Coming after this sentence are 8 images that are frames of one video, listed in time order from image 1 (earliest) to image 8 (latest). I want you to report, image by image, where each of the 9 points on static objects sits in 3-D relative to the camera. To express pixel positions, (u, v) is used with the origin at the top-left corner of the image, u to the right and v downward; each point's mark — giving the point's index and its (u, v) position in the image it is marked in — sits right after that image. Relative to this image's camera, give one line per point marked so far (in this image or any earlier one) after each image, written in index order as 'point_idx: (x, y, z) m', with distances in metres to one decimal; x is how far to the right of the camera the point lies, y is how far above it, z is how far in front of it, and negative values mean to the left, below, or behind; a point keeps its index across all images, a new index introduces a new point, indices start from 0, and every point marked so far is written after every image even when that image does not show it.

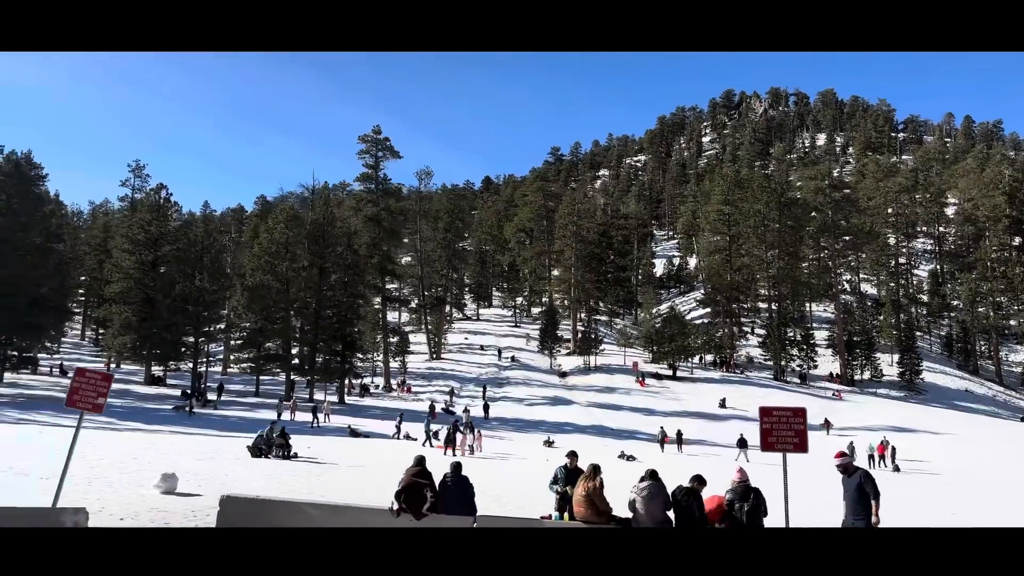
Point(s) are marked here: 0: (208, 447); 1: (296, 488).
0: (-5.4, -2.9, +14.5) m
1: (-2.5, -2.5, +10.1) m
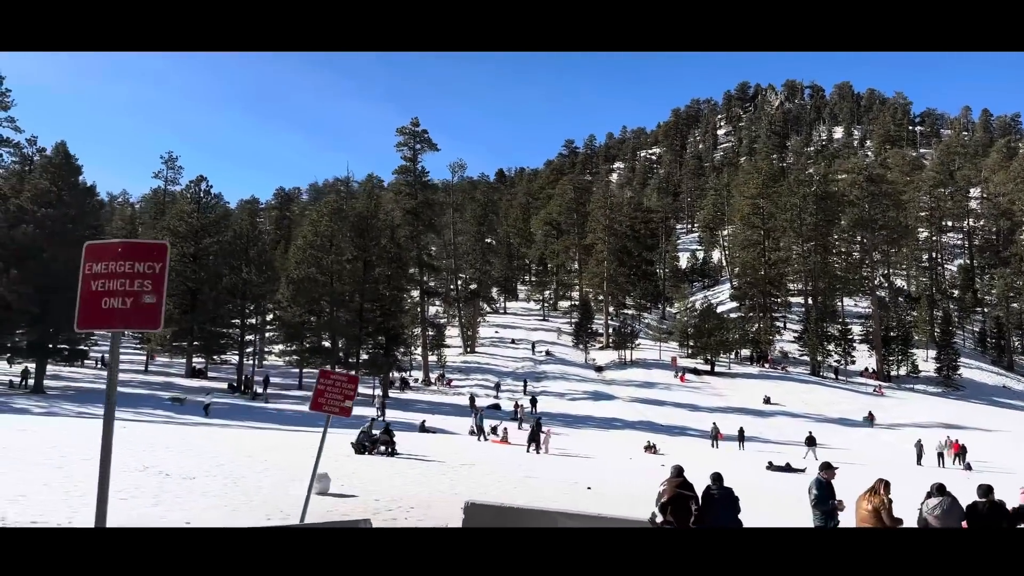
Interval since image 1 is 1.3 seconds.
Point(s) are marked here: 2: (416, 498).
0: (-3.7, -2.8, +14.4) m
1: (-0.8, -2.5, +10.0) m
2: (-1.0, -2.3, +8.8) m
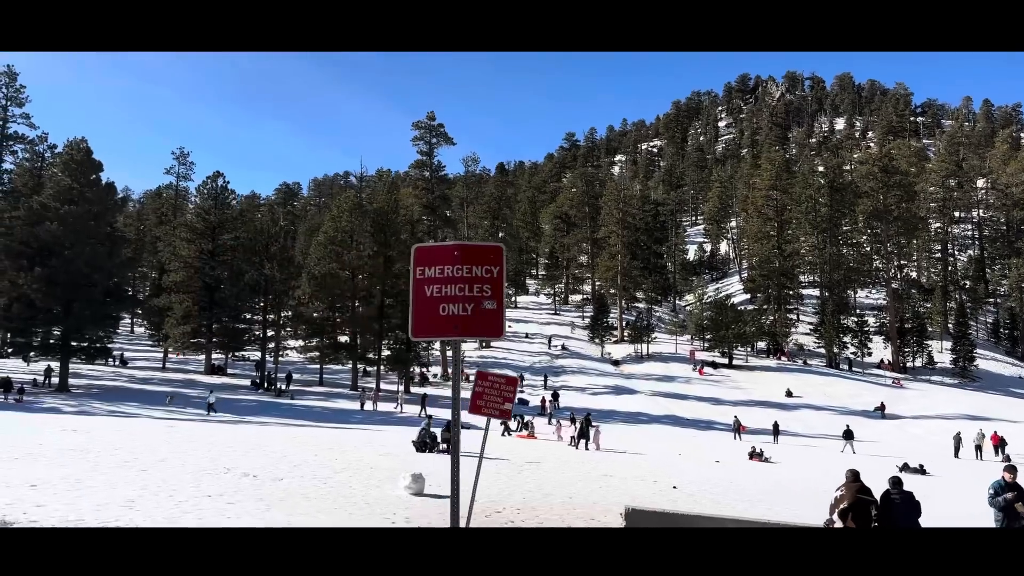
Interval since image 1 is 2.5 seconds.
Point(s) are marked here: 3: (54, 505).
0: (-2.6, -2.8, +14.3) m
1: (+0.3, -2.4, +9.8) m
2: (0.0, -2.3, +8.7) m
3: (-3.8, -1.8, +6.7) m
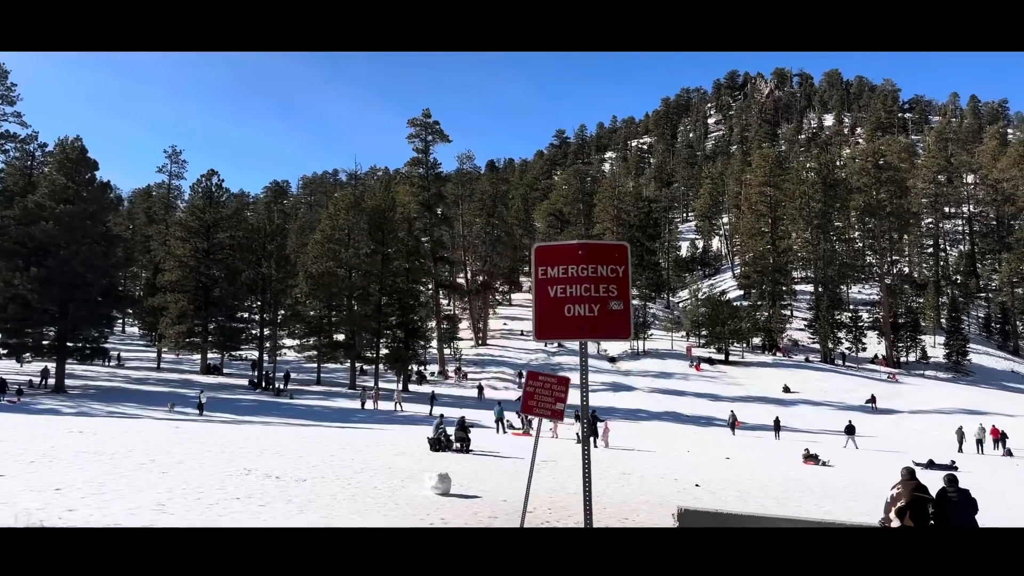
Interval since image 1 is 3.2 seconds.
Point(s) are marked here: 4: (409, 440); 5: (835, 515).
0: (-2.4, -2.7, +14.2) m
1: (+0.5, -2.4, +9.8) m
2: (+0.3, -2.3, +8.6) m
3: (-3.5, -1.8, +6.6) m
4: (-1.9, -2.9, +15.5) m
5: (+3.7, -2.6, +9.2) m
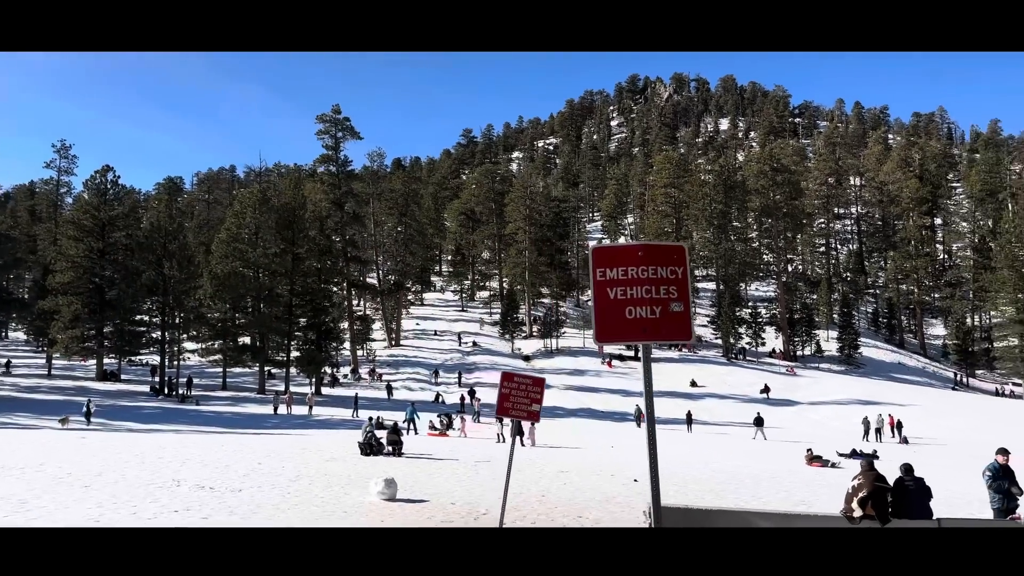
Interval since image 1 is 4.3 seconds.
0: (-3.6, -2.7, +13.8) m
1: (-0.2, -2.4, +9.7) m
2: (-0.3, -2.3, +8.6) m
3: (-3.8, -1.8, +6.1) m
4: (-3.3, -2.9, +15.1) m
5: (+3.0, -2.5, +9.5) m
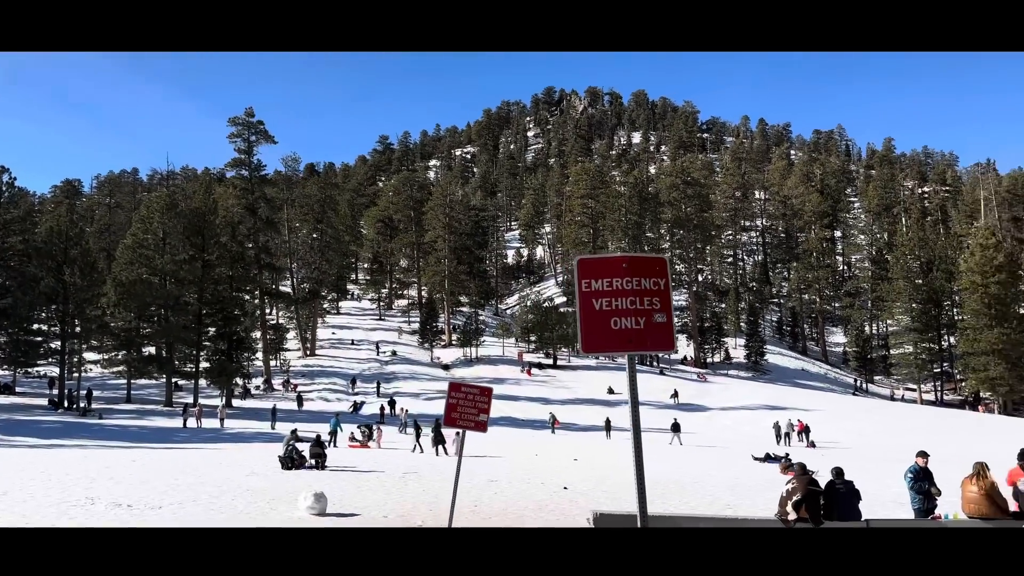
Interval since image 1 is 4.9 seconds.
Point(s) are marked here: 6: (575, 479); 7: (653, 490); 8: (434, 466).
0: (-4.8, -2.9, +13.3) m
1: (-1.0, -2.5, +9.6) m
2: (-1.0, -2.4, +8.5) m
3: (-4.2, -1.9, +5.7) m
4: (-4.6, -3.1, +14.7) m
5: (+2.2, -2.7, +9.7) m
6: (+1.0, -3.0, +12.7) m
7: (+2.0, -2.9, +11.7) m
8: (-1.3, -3.0, +13.8) m
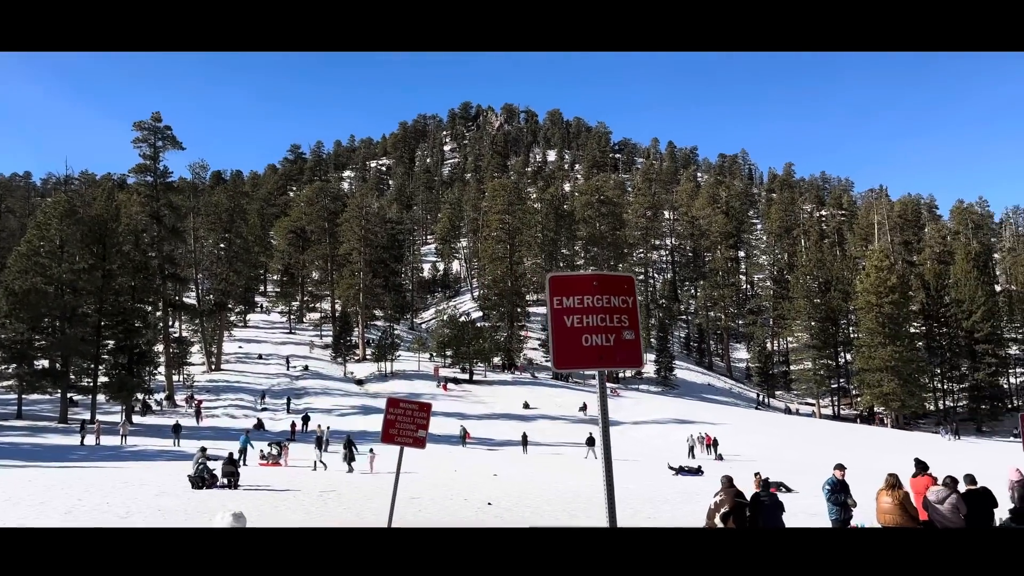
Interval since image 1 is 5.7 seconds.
0: (-6.0, -3.1, +12.7) m
1: (-1.9, -2.7, +9.5) m
2: (-1.7, -2.5, +8.3) m
3: (-4.6, -1.9, +5.2) m
4: (-6.0, -3.3, +14.1) m
5: (+1.3, -2.9, +9.9) m
6: (-0.2, -3.2, +12.7) m
7: (+0.9, -3.2, +11.9) m
8: (-2.6, -3.2, +13.5) m
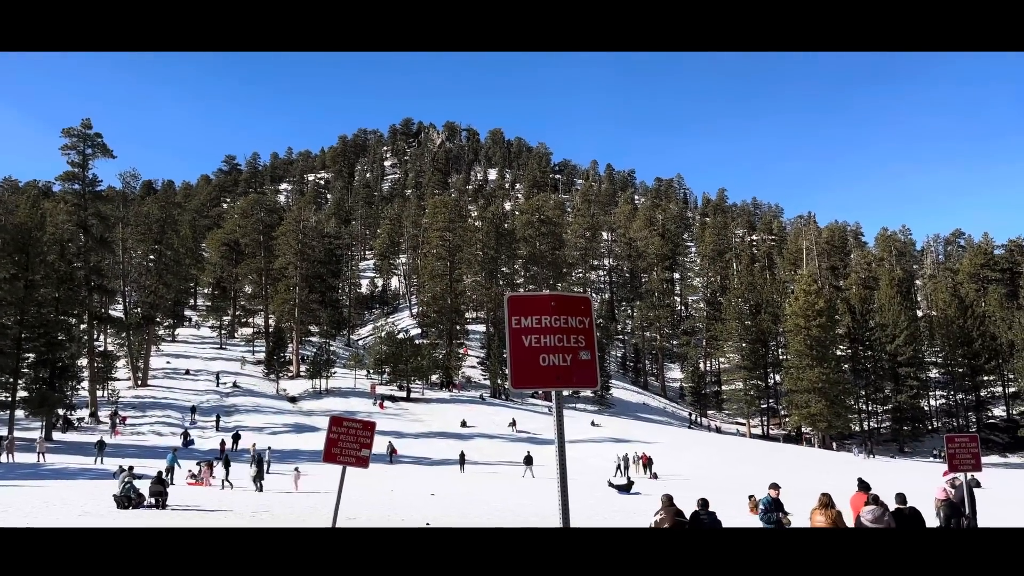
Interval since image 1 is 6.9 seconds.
0: (-7.0, -3.2, +12.1) m
1: (-2.5, -2.8, +9.2) m
2: (-2.3, -2.7, +8.1) m
3: (-5.0, -2.0, +4.8) m
4: (-7.1, -3.5, +13.5) m
5: (+0.6, -3.1, +9.9) m
6: (-1.2, -3.5, +12.6) m
7: (0.0, -3.4, +11.8) m
8: (-3.7, -3.5, +13.2) m
